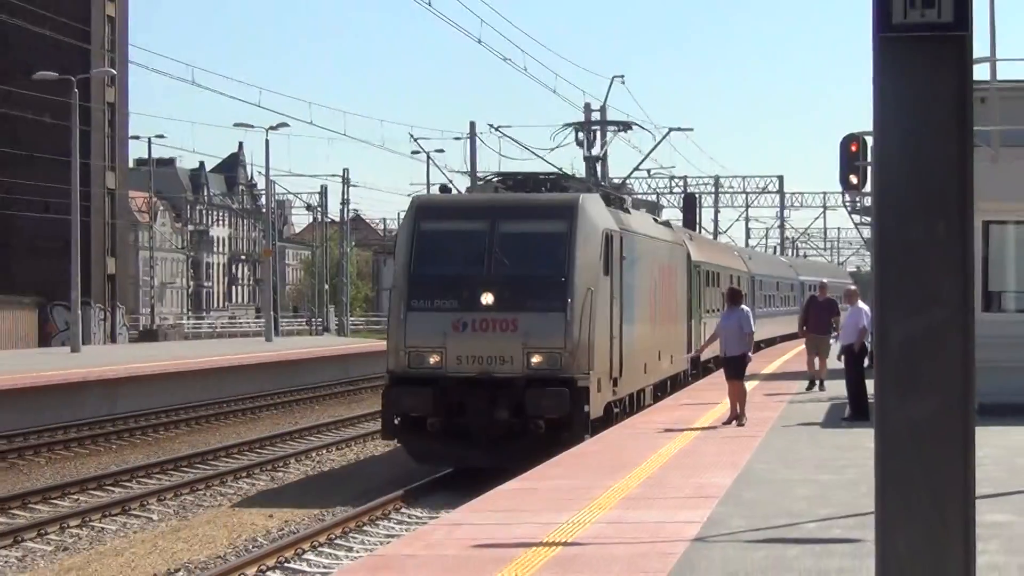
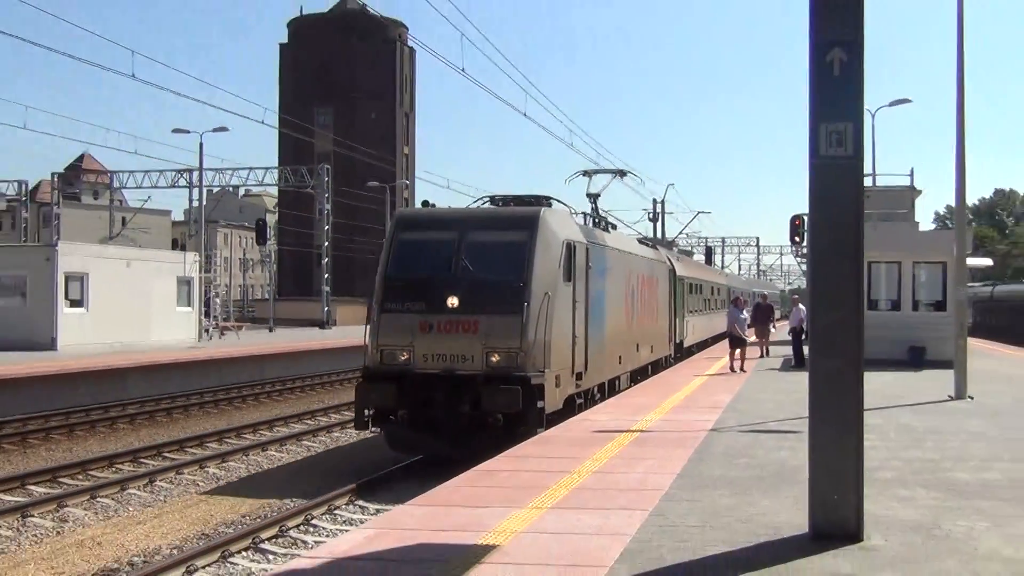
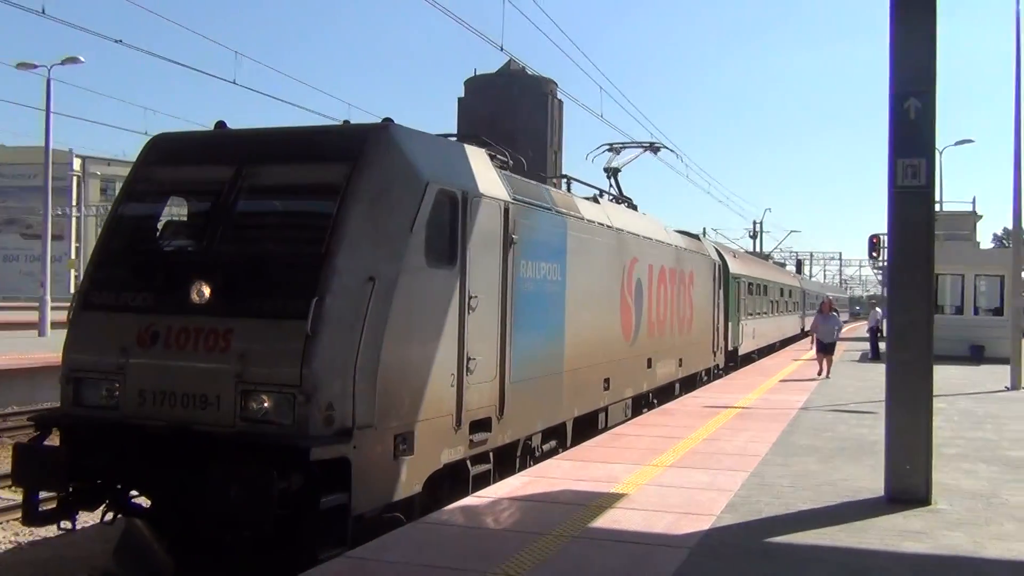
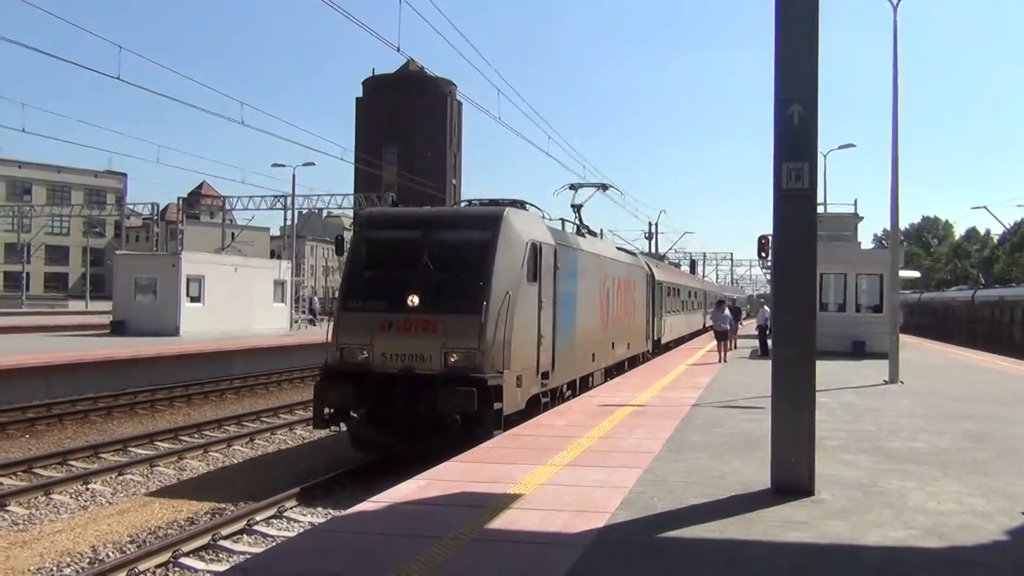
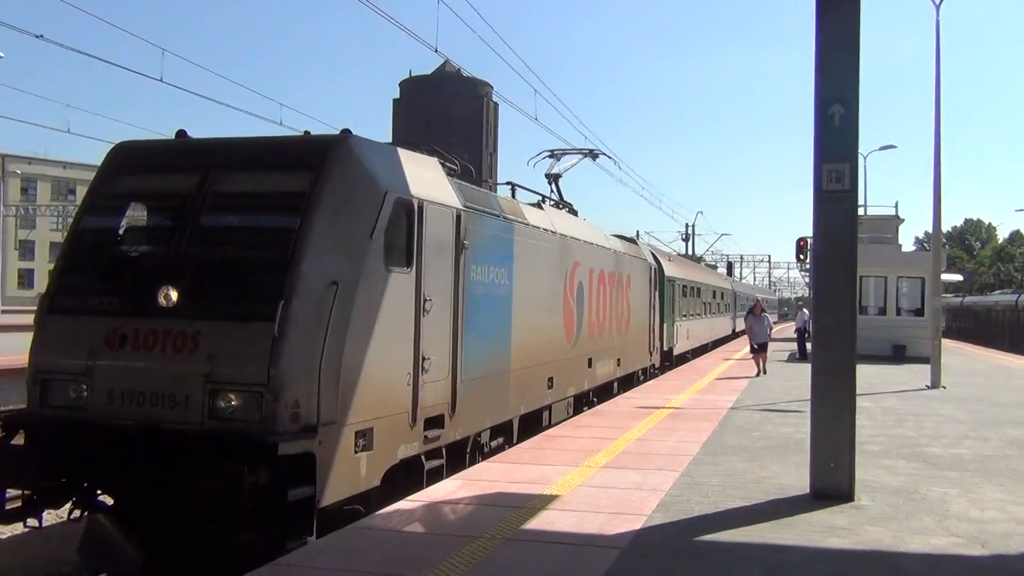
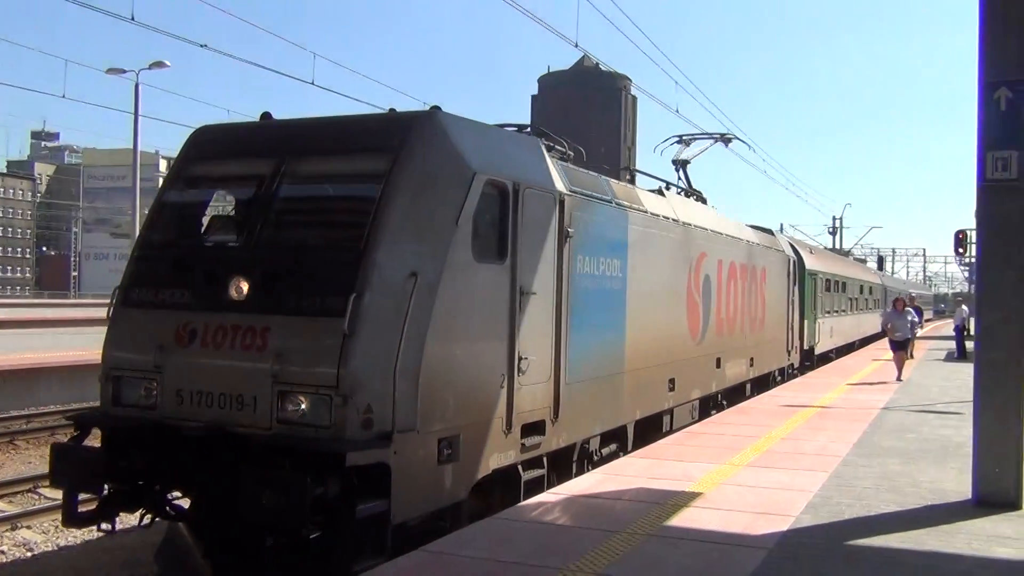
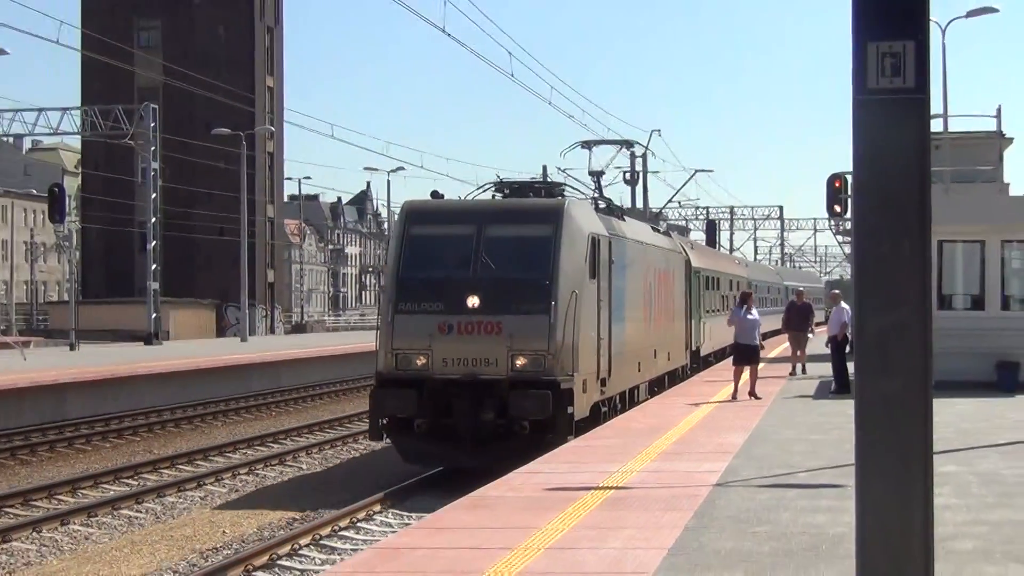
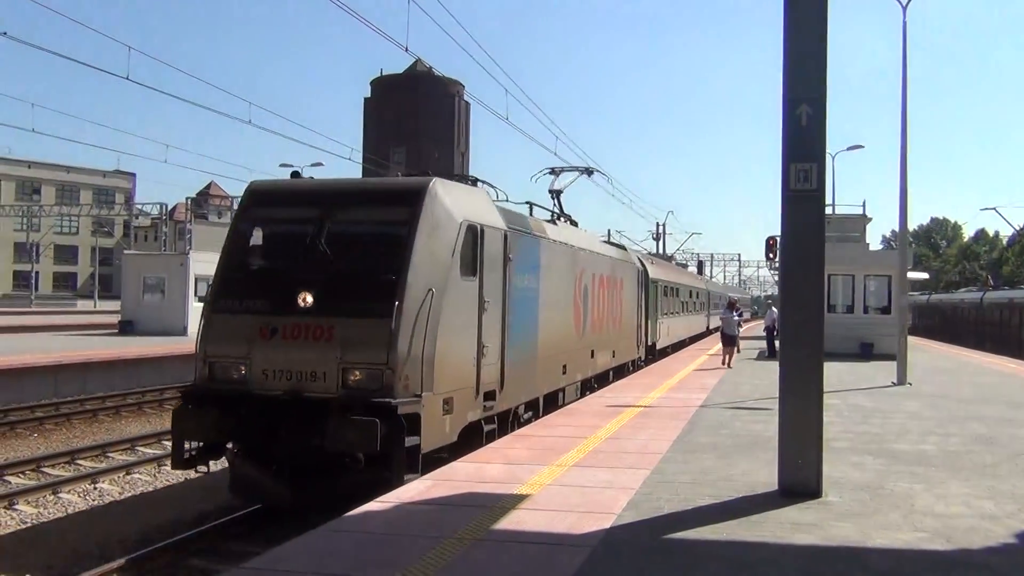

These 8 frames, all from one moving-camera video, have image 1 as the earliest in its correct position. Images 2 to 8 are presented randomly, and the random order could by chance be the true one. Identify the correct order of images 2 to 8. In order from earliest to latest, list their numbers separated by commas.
7, 2, 4, 8, 5, 3, 6
